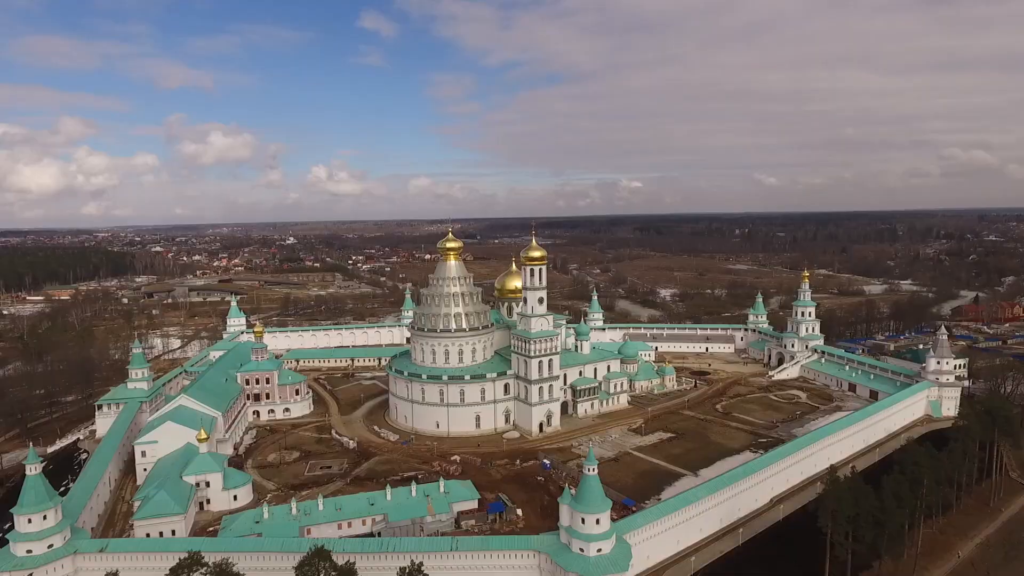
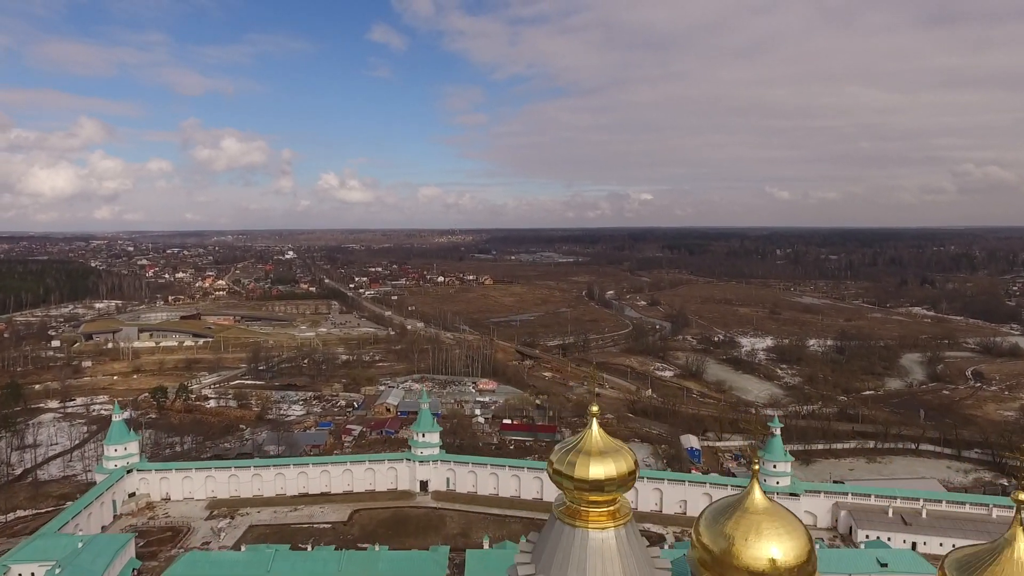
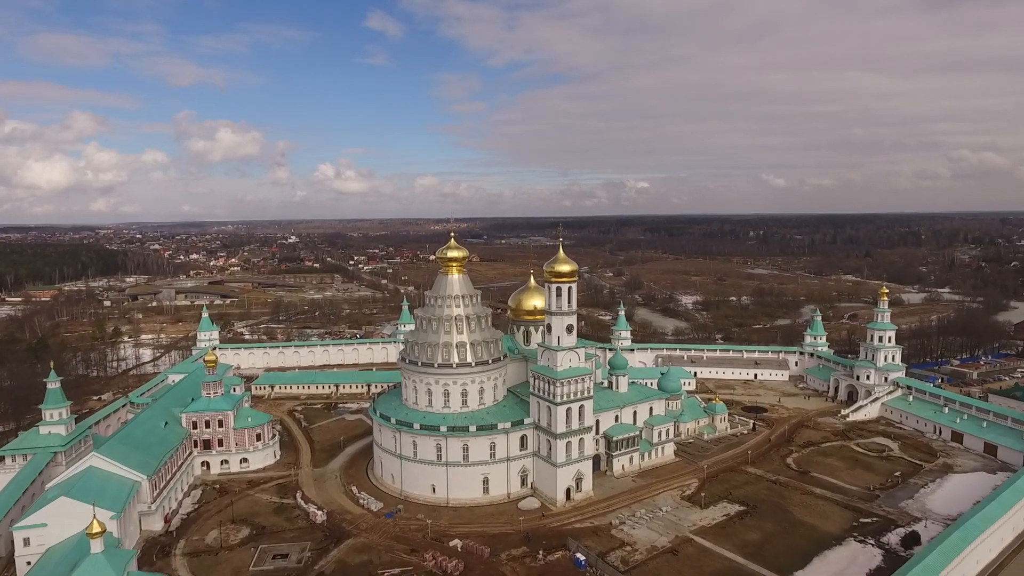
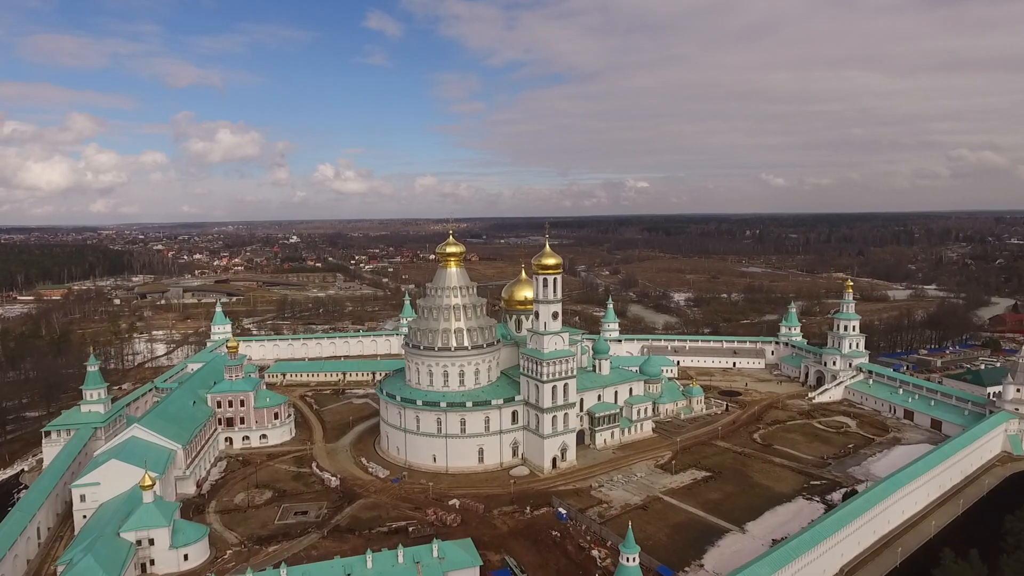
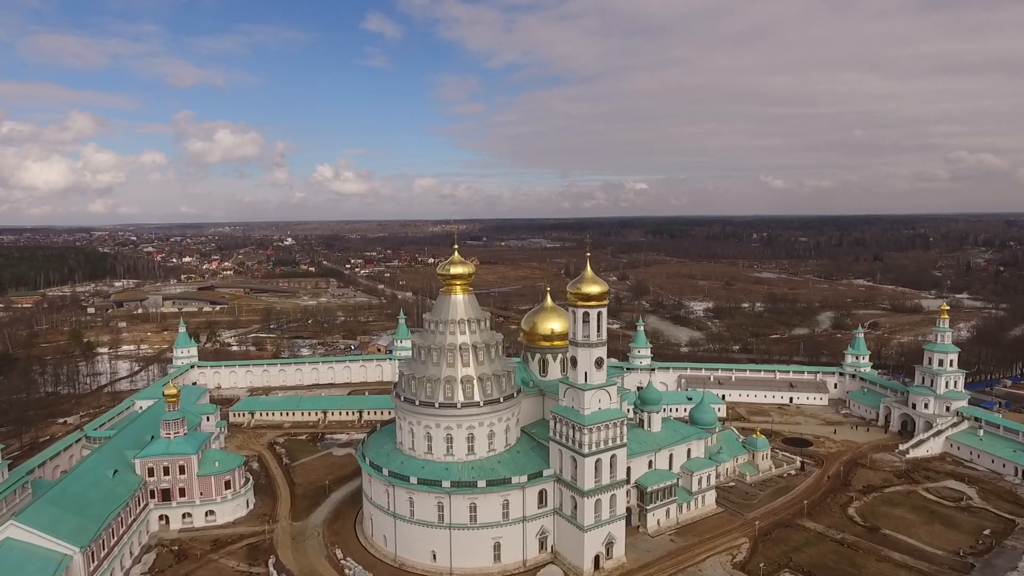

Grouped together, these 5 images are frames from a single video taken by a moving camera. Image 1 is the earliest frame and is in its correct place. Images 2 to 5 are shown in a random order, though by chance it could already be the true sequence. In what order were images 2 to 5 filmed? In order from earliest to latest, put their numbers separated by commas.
4, 3, 5, 2
